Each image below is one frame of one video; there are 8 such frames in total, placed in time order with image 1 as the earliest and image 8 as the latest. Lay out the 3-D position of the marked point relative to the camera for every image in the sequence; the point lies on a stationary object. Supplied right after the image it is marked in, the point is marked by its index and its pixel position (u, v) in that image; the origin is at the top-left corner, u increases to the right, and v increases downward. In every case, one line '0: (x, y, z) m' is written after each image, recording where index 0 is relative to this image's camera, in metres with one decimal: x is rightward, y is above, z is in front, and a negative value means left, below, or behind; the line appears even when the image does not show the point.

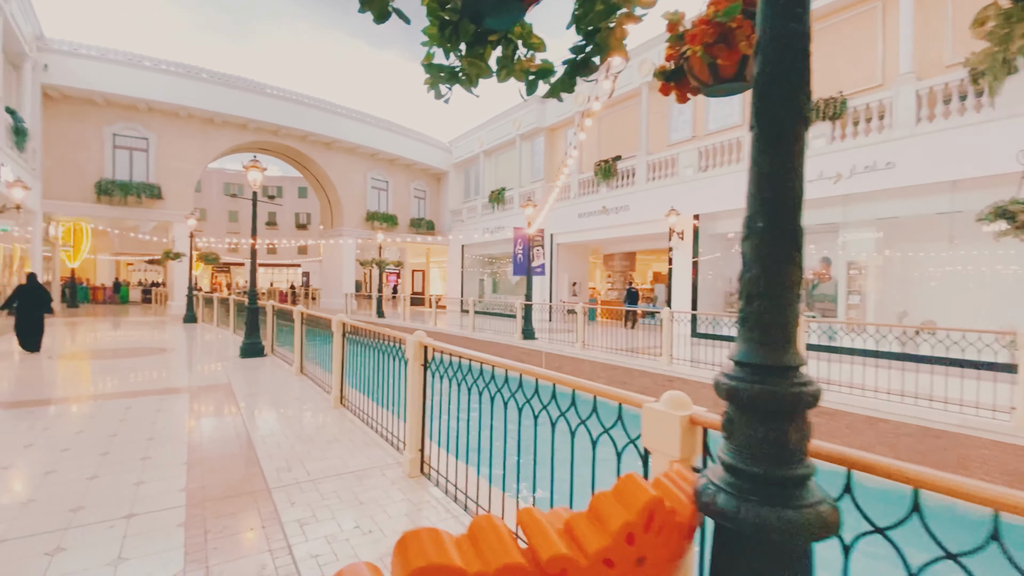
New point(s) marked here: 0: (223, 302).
0: (-9.2, -0.5, +15.3) m
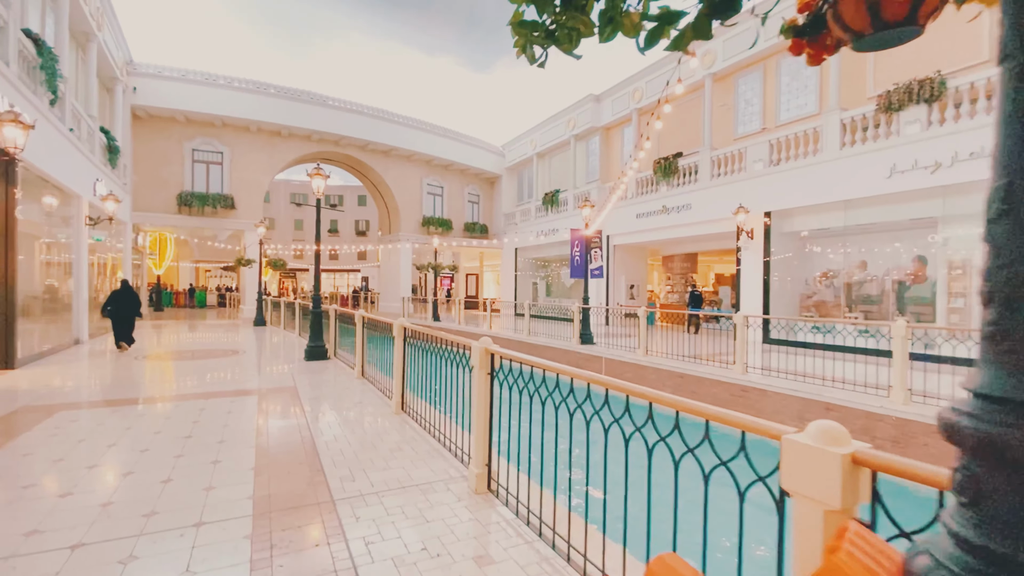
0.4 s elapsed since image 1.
0: (-7.4, -0.6, +16.0) m
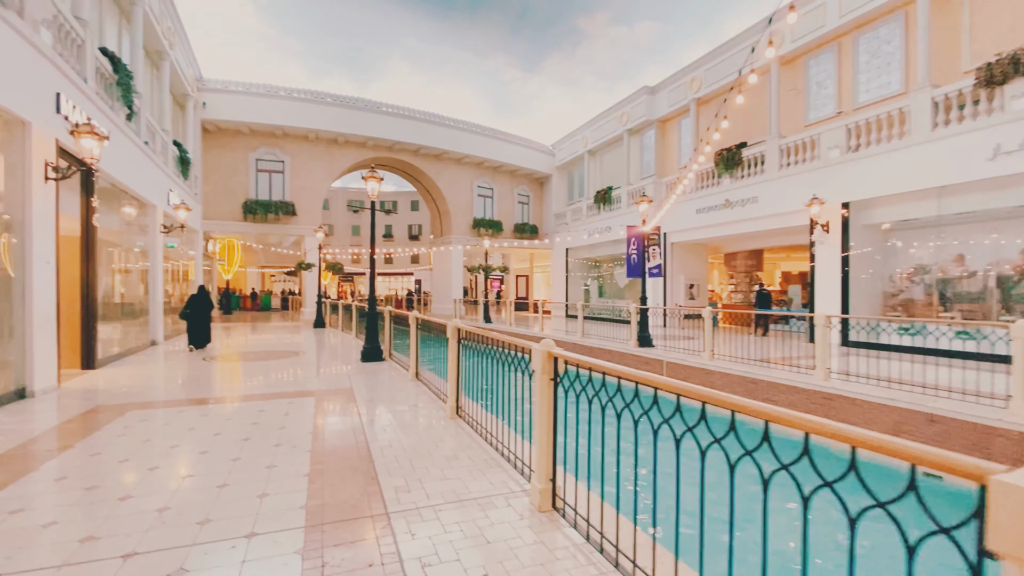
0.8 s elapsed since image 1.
0: (-5.7, -0.7, +16.4) m
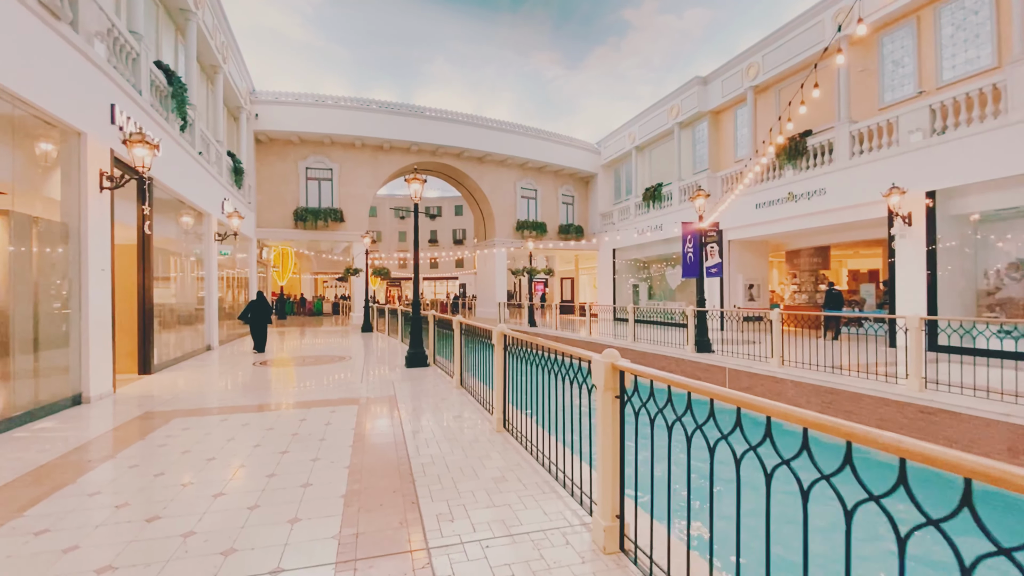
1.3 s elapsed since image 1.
0: (-4.1, -0.9, +16.4) m
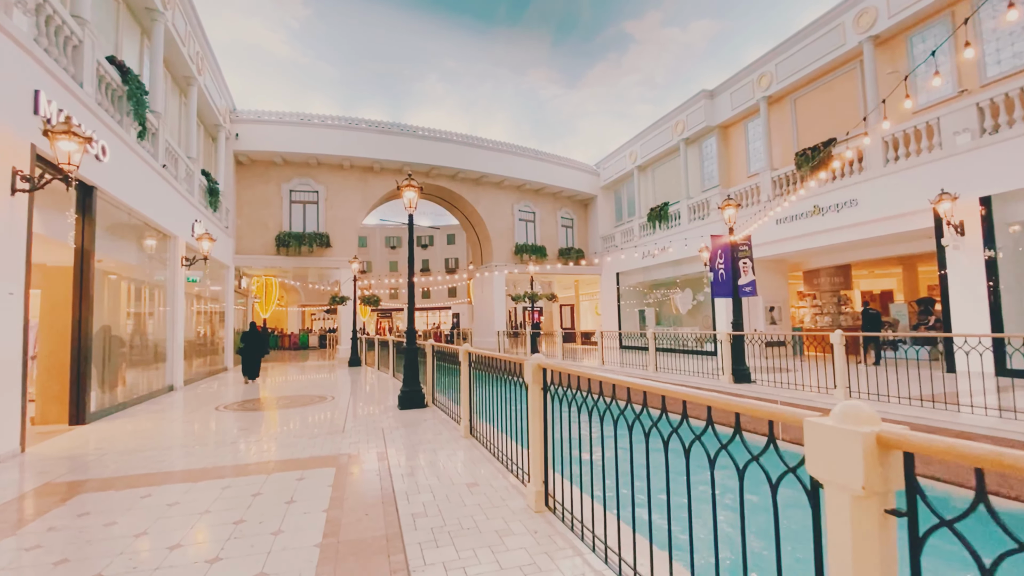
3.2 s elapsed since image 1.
0: (-4.0, -1.8, +15.0) m
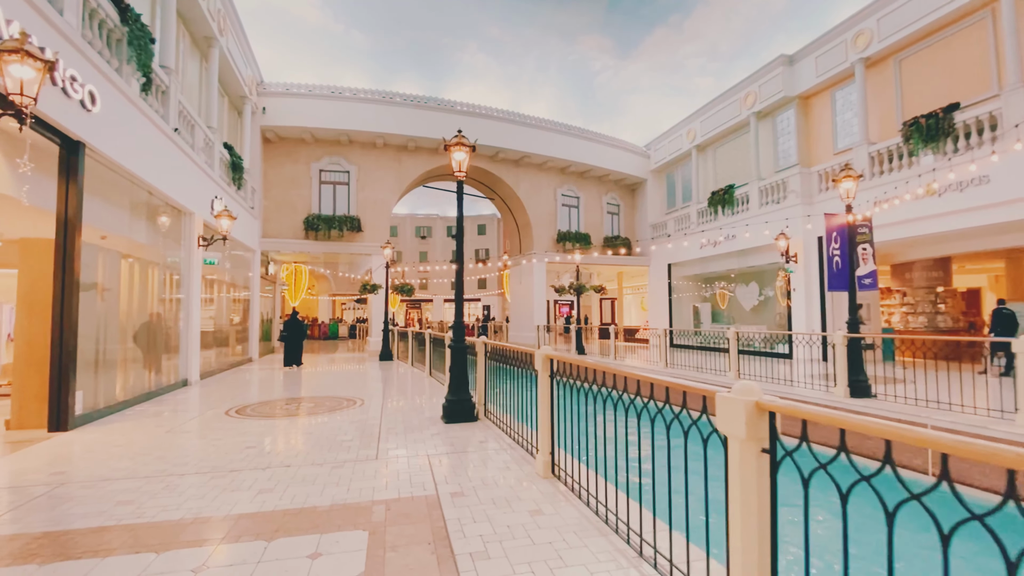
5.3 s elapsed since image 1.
0: (-2.8, -1.4, +13.7) m
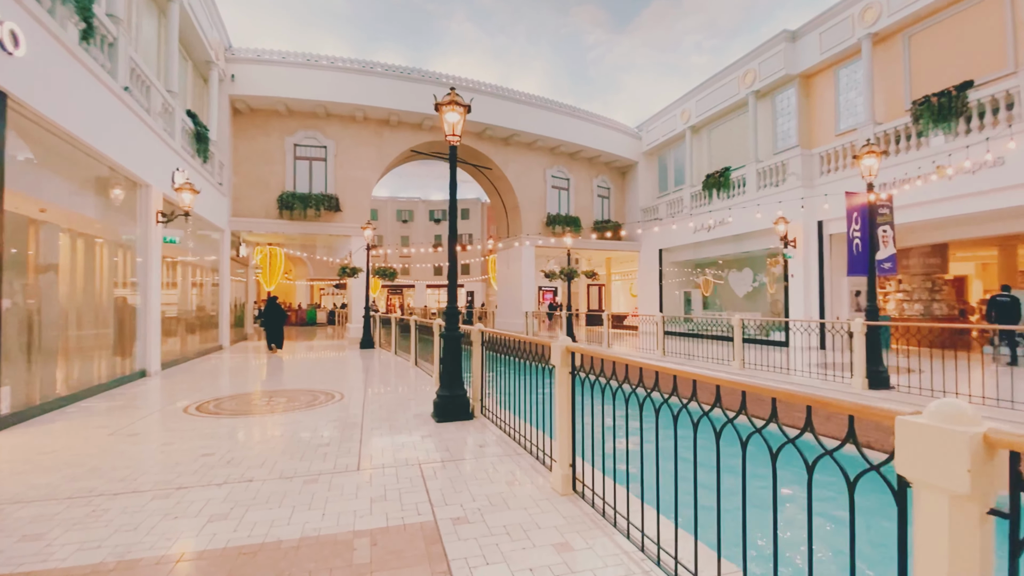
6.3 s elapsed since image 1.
0: (-3.1, -1.0, +13.0) m
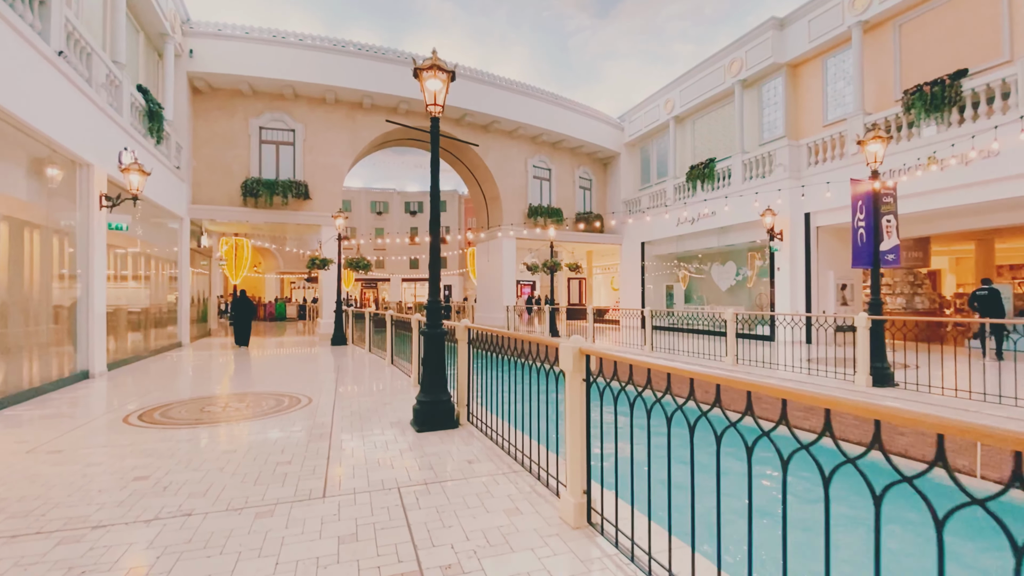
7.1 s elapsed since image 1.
0: (-3.5, -0.8, +12.3) m
